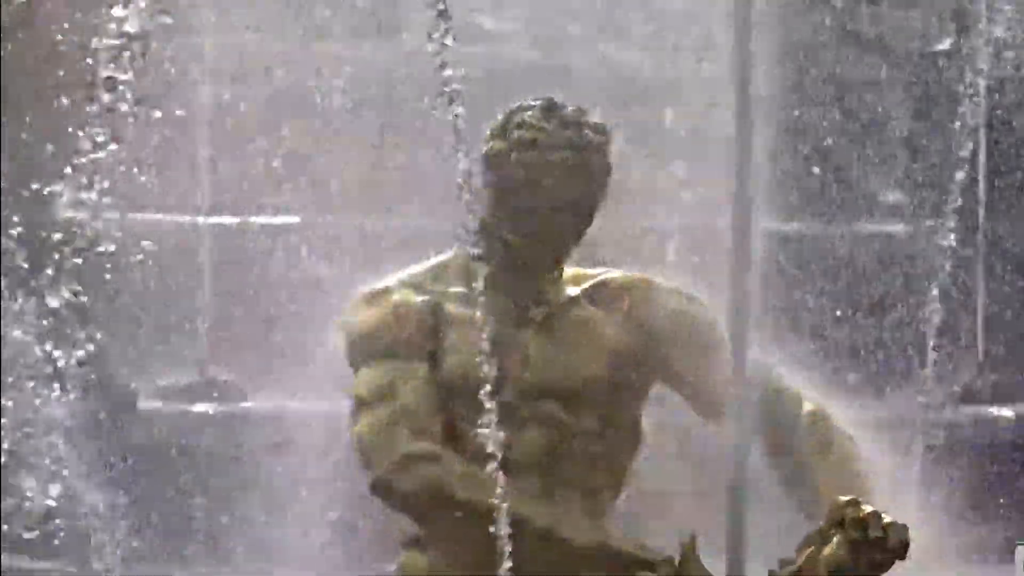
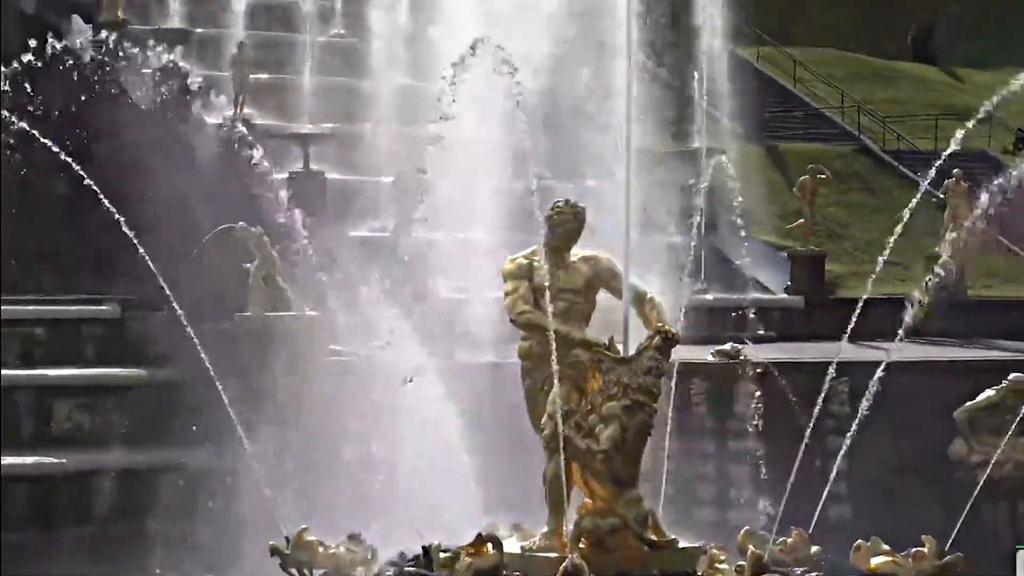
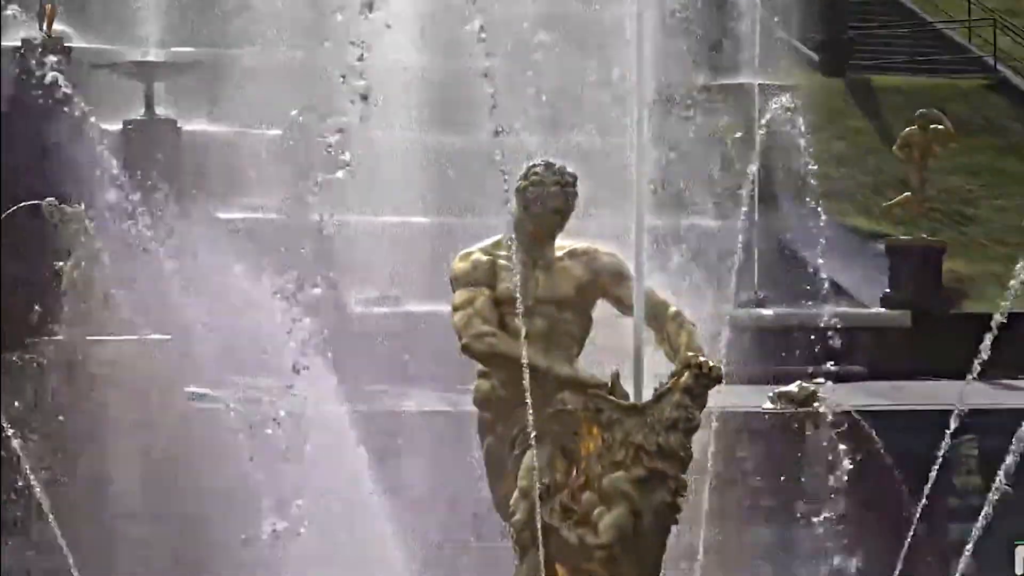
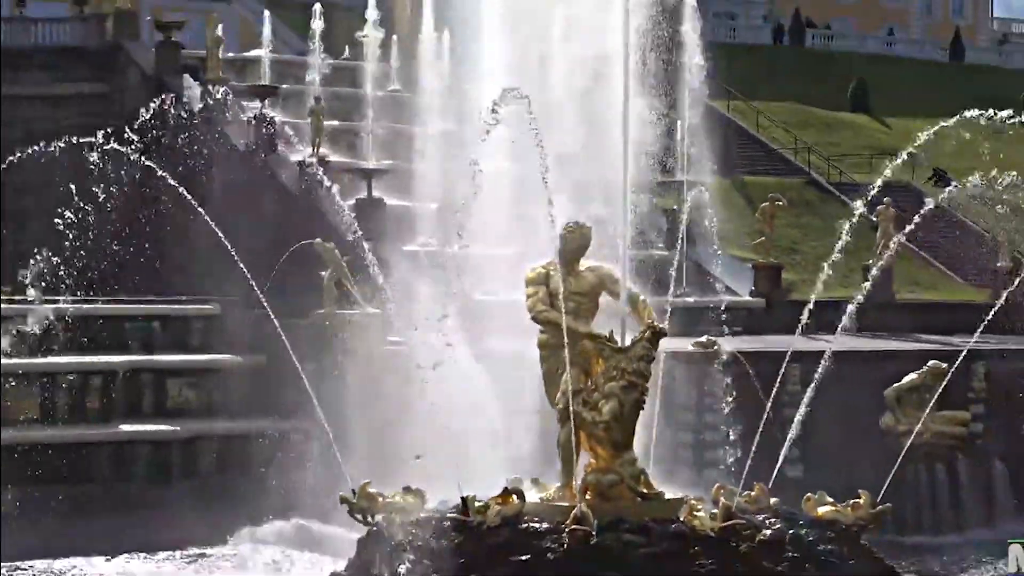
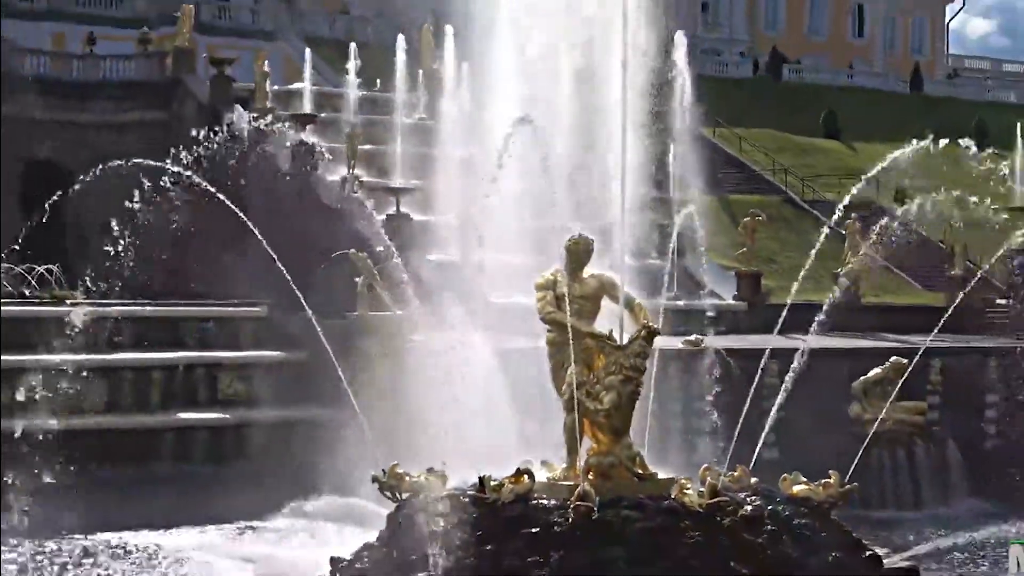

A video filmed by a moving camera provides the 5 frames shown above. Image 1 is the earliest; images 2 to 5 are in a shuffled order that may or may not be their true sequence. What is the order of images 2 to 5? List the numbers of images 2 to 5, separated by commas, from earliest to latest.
3, 2, 4, 5
